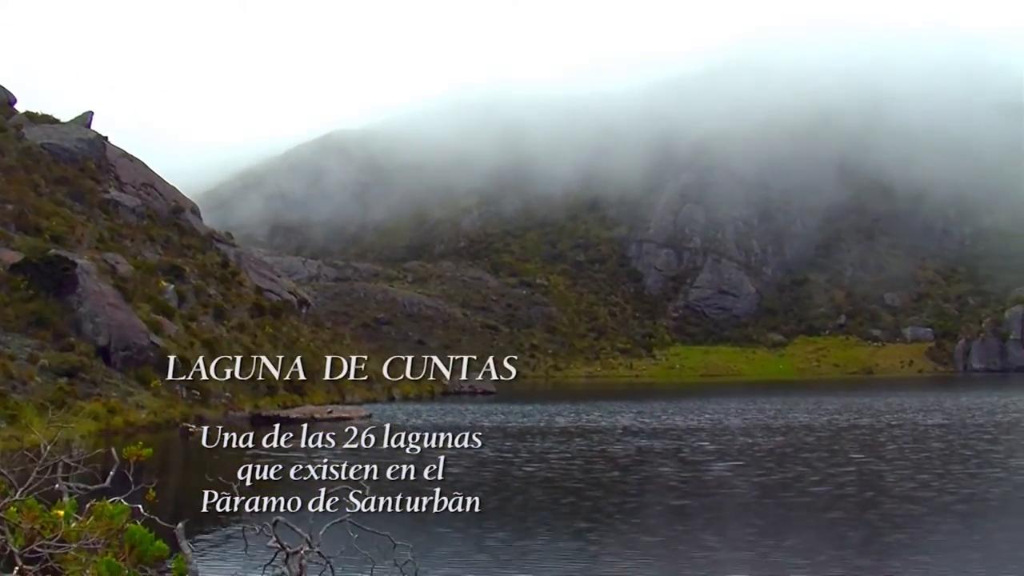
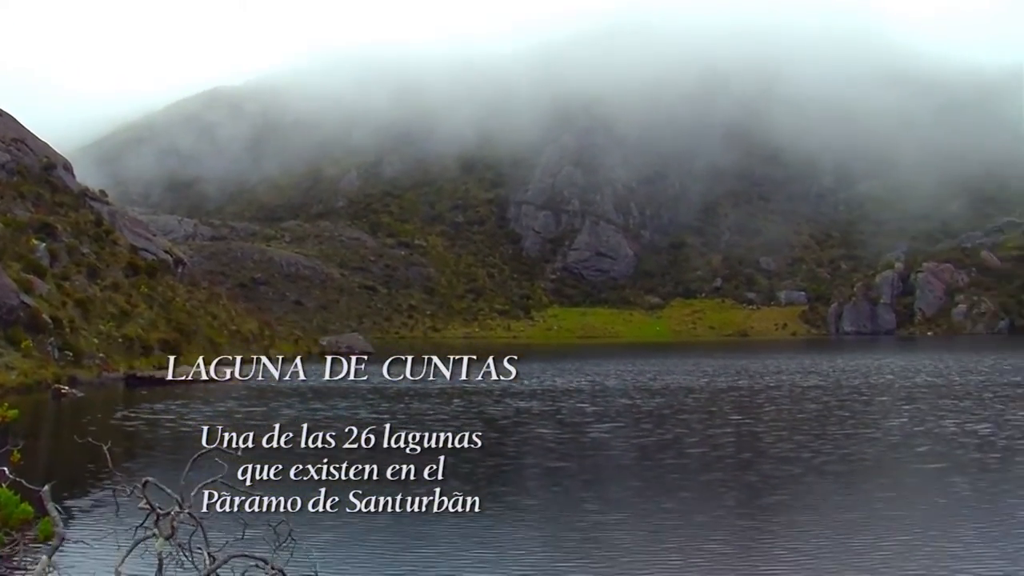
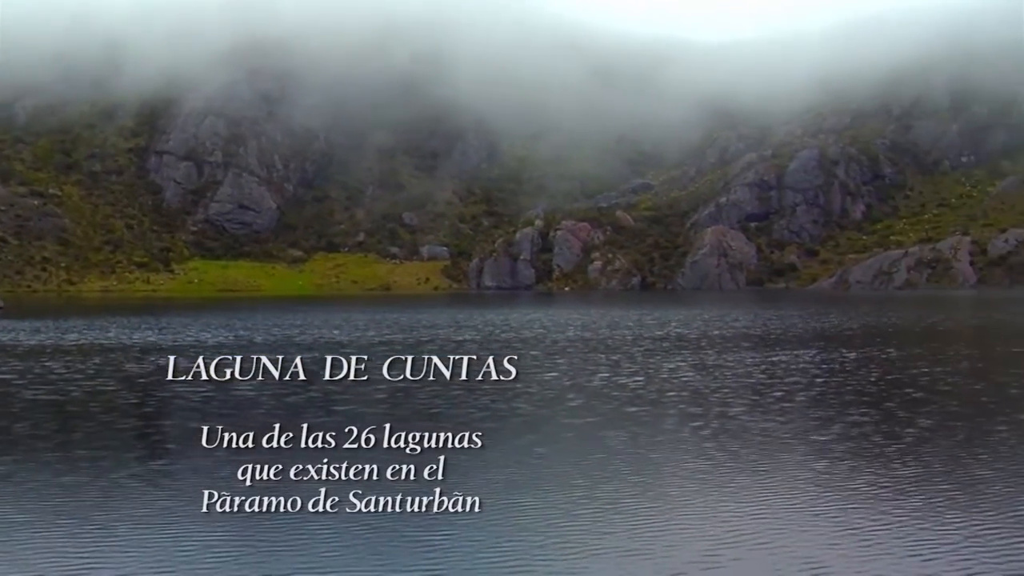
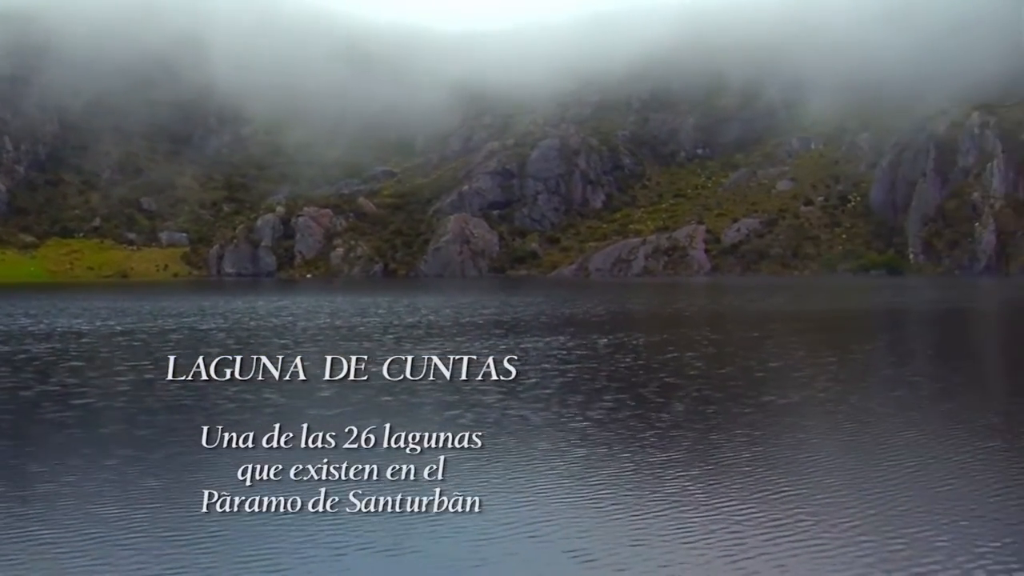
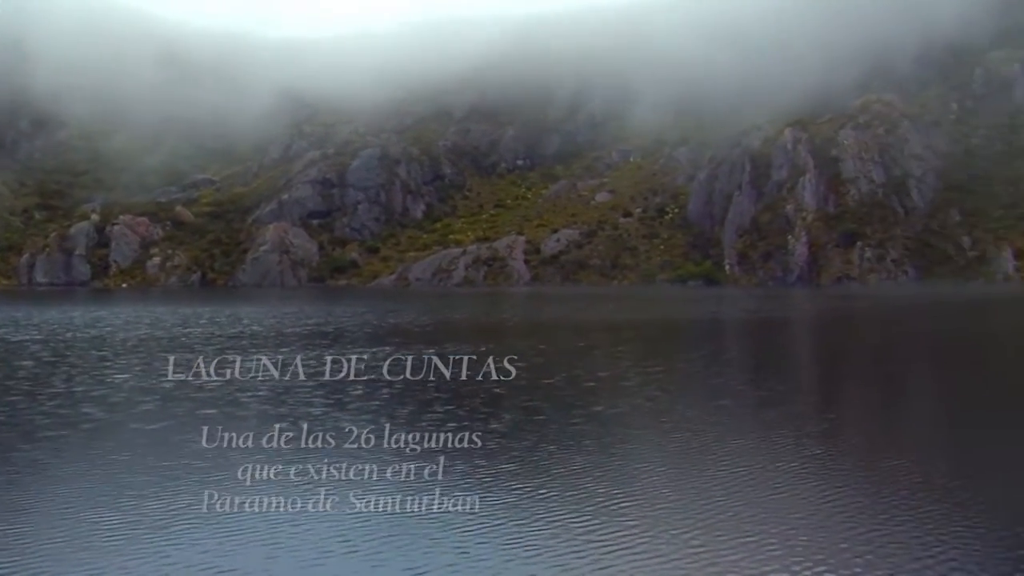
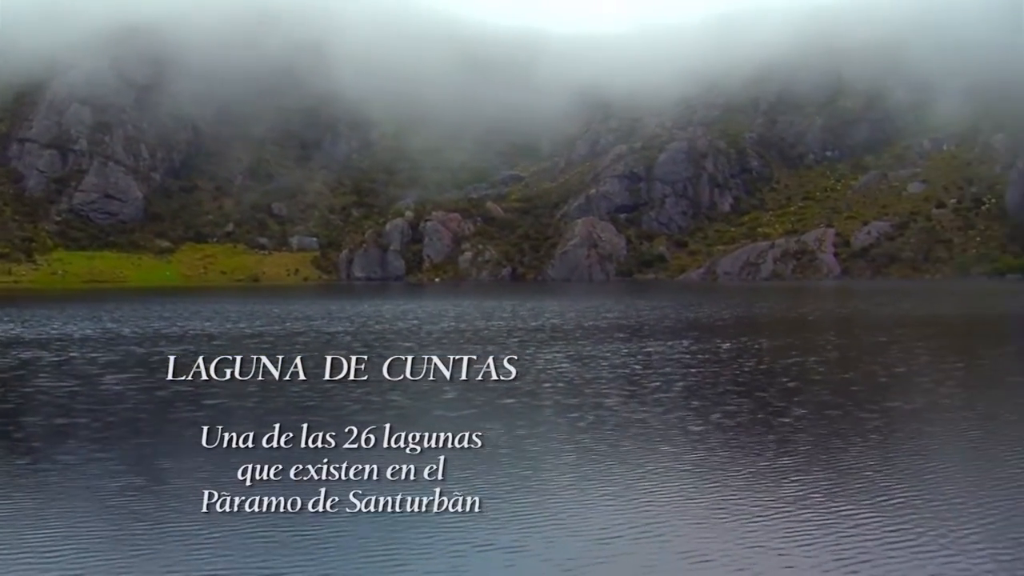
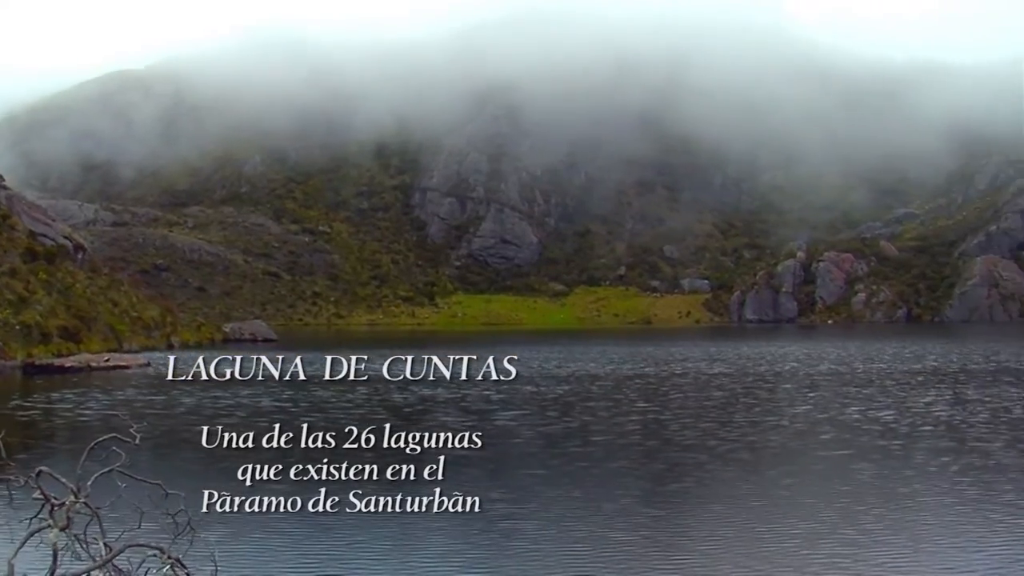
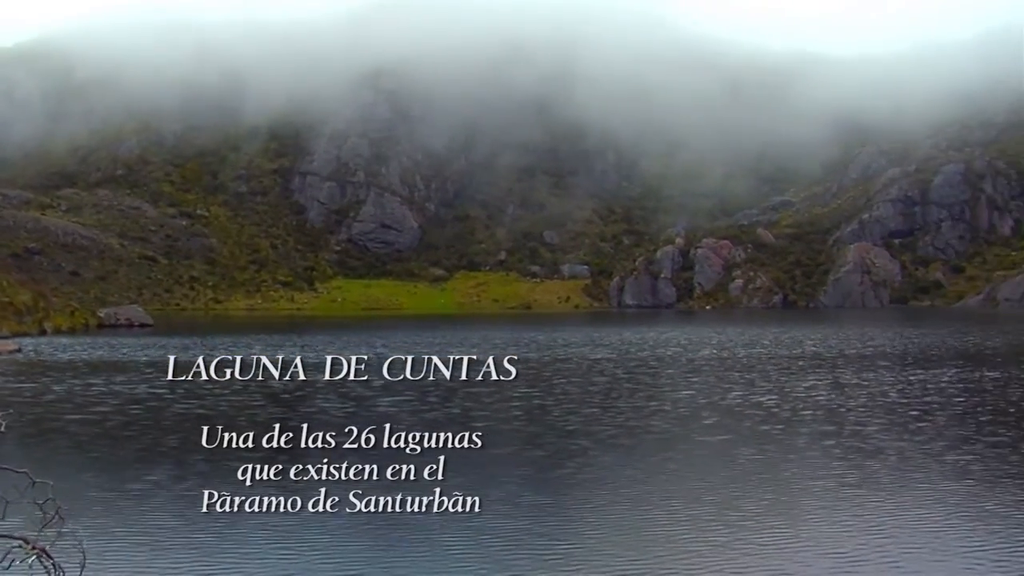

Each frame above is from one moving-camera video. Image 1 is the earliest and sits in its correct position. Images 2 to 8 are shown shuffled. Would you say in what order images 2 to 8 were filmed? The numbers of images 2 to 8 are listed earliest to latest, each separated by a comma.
2, 7, 8, 3, 6, 4, 5
